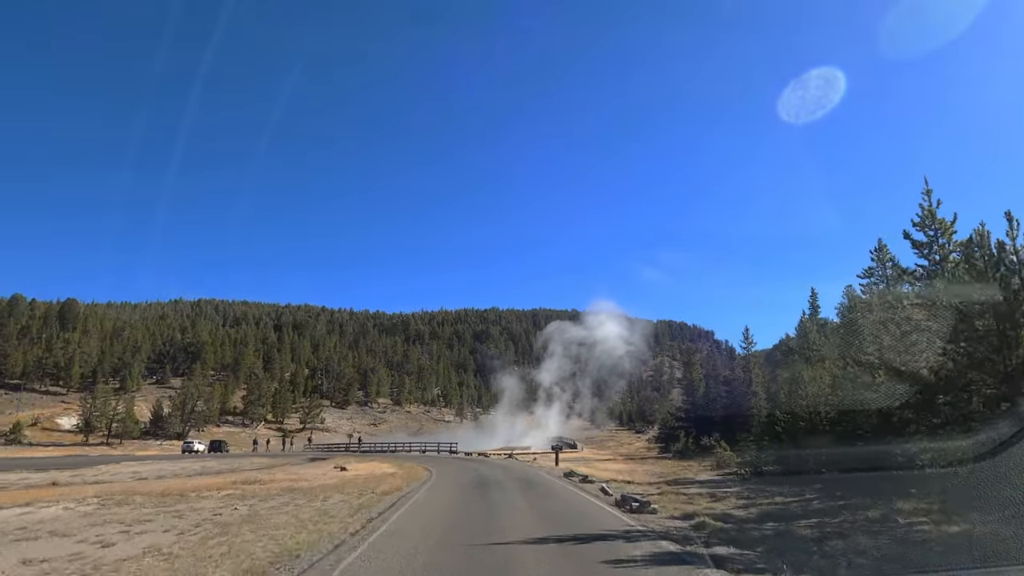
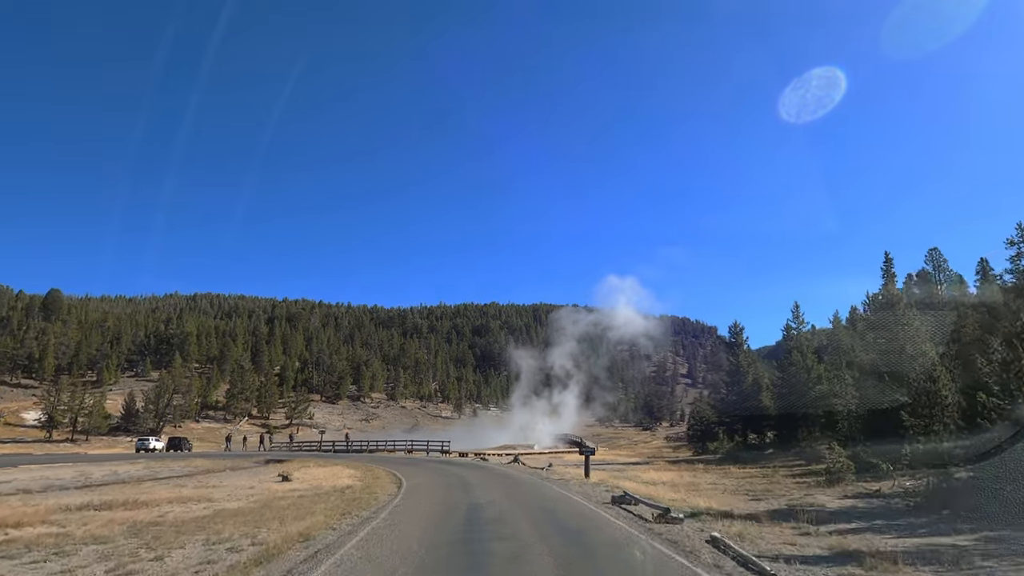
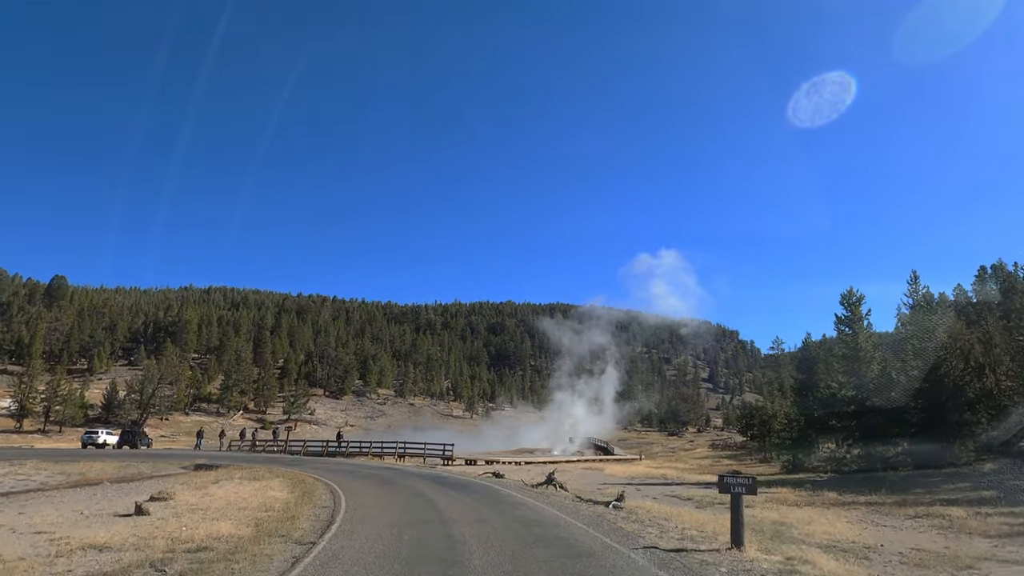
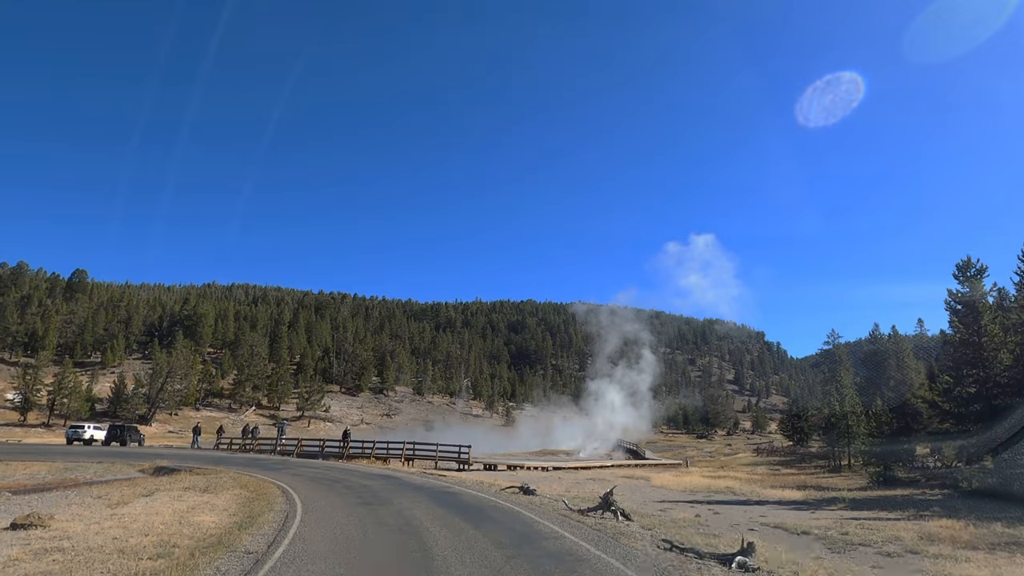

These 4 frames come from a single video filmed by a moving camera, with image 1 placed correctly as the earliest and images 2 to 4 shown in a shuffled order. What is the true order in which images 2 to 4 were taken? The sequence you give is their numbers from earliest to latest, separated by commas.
2, 3, 4
